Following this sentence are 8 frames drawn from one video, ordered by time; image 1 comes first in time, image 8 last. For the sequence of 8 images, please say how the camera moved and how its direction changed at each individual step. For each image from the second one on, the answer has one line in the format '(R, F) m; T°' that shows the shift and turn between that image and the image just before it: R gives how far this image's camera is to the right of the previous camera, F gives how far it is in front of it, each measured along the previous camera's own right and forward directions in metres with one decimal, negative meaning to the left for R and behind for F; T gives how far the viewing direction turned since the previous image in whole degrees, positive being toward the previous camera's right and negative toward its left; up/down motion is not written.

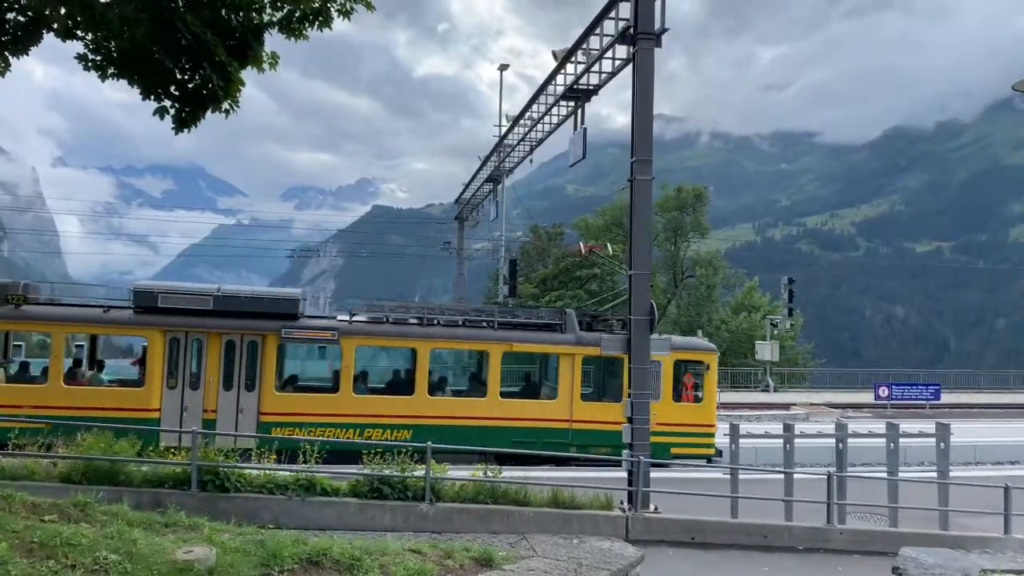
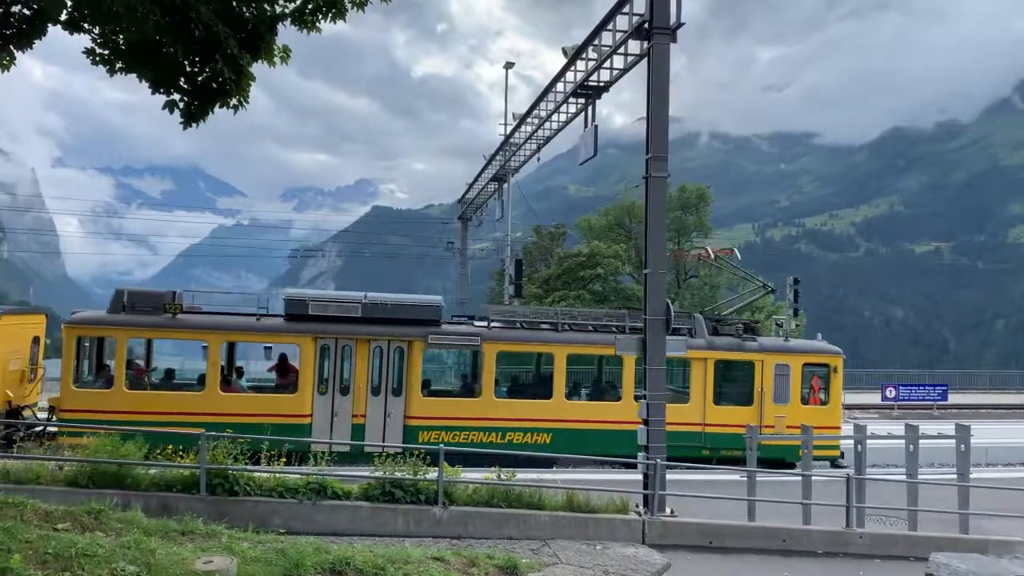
(-0.2, +0.2) m; 0°
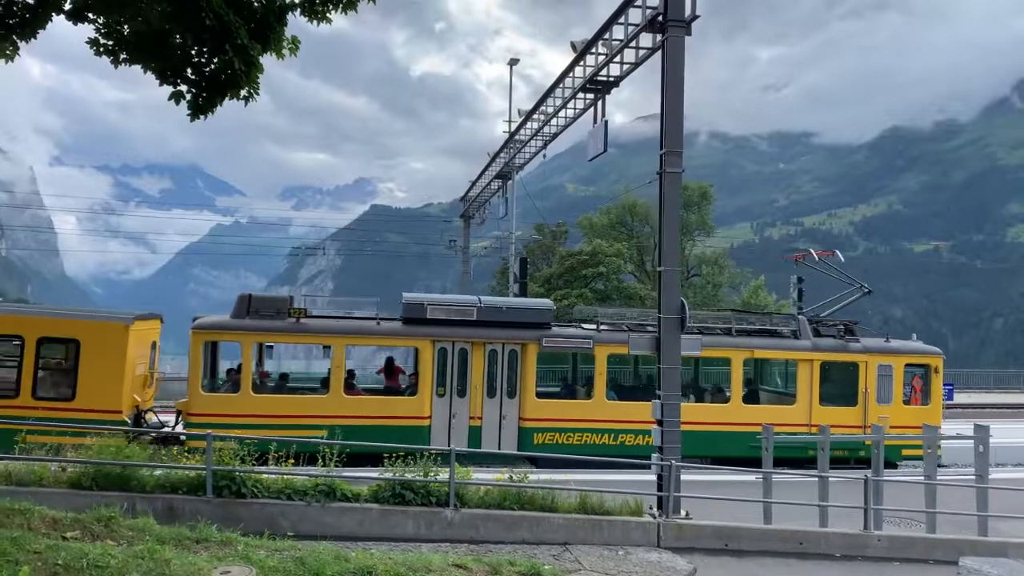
(-0.2, +0.2) m; 0°
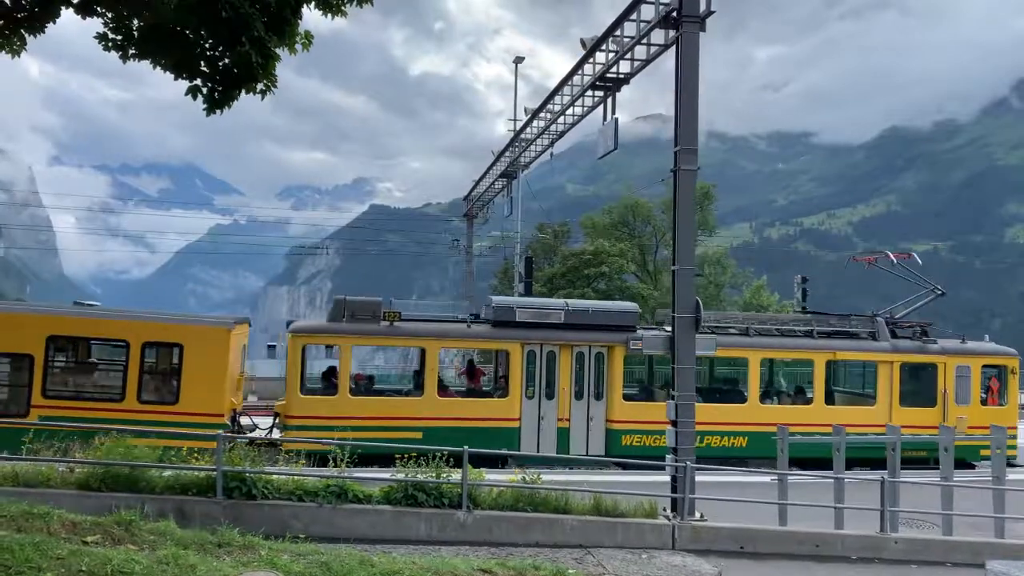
(-0.2, +0.1) m; 0°
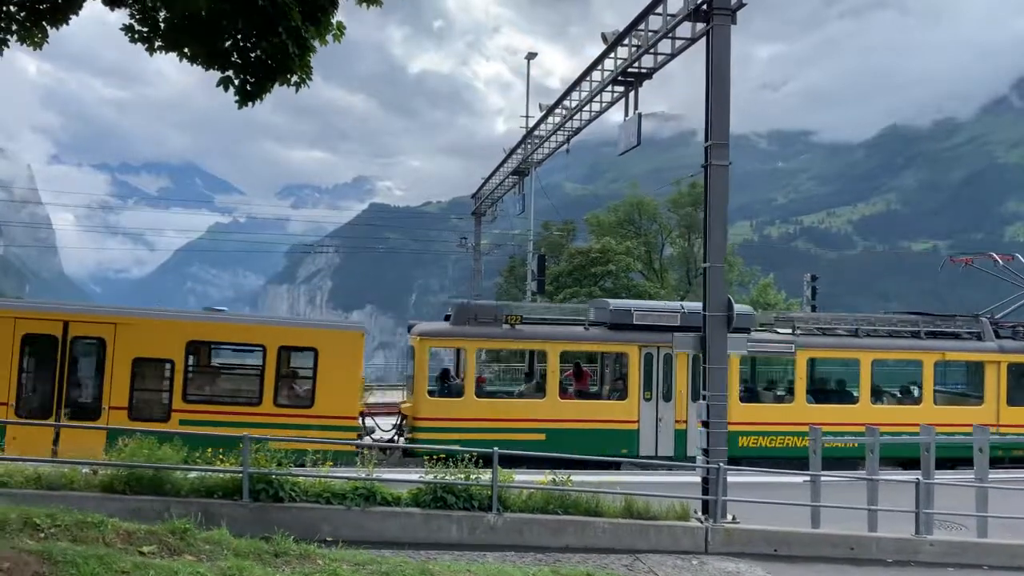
(-0.3, +0.2) m; 0°
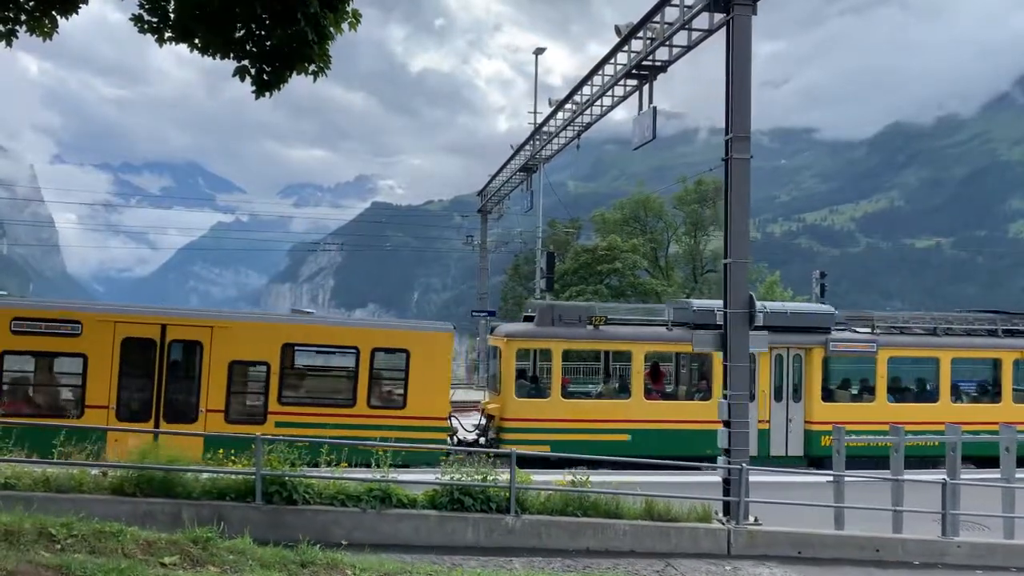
(-0.2, +0.2) m; 0°
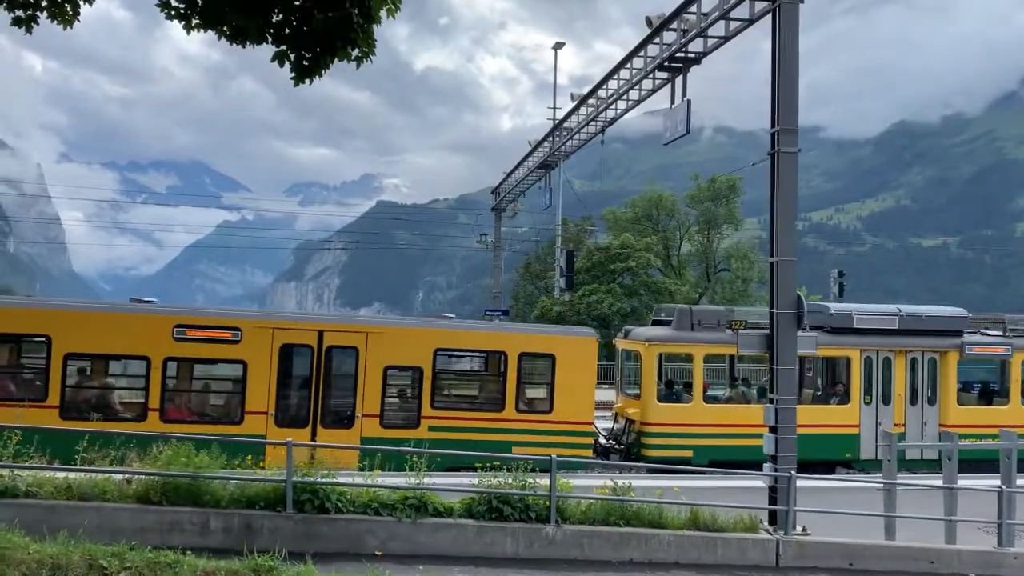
(-0.3, +0.4) m; 0°
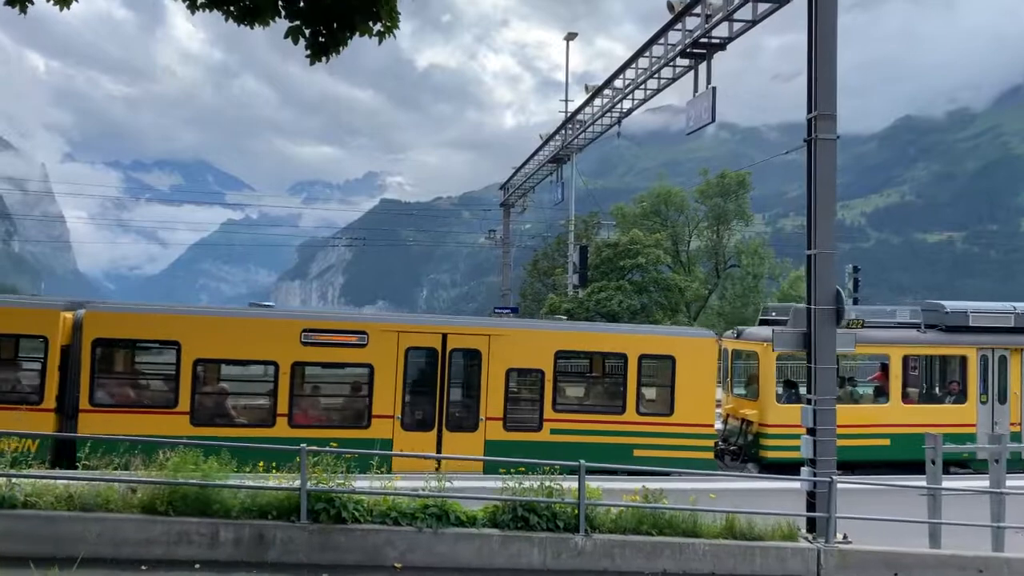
(-0.2, +0.4) m; 0°
